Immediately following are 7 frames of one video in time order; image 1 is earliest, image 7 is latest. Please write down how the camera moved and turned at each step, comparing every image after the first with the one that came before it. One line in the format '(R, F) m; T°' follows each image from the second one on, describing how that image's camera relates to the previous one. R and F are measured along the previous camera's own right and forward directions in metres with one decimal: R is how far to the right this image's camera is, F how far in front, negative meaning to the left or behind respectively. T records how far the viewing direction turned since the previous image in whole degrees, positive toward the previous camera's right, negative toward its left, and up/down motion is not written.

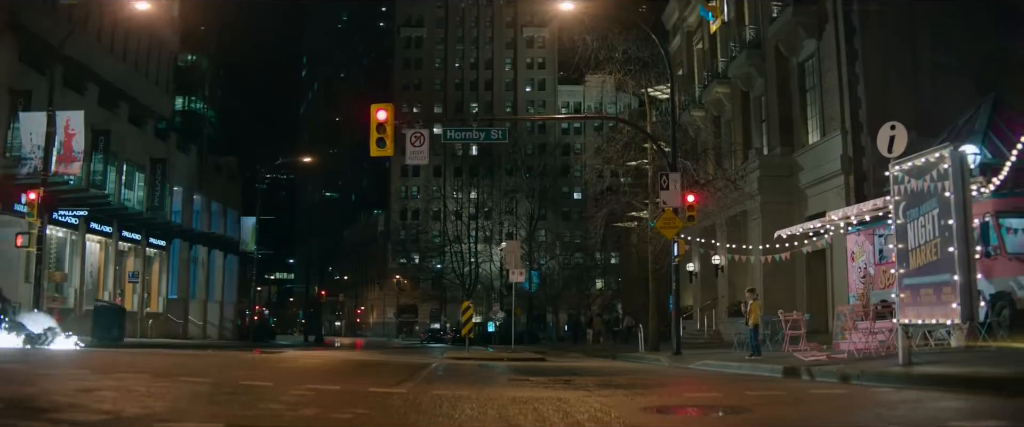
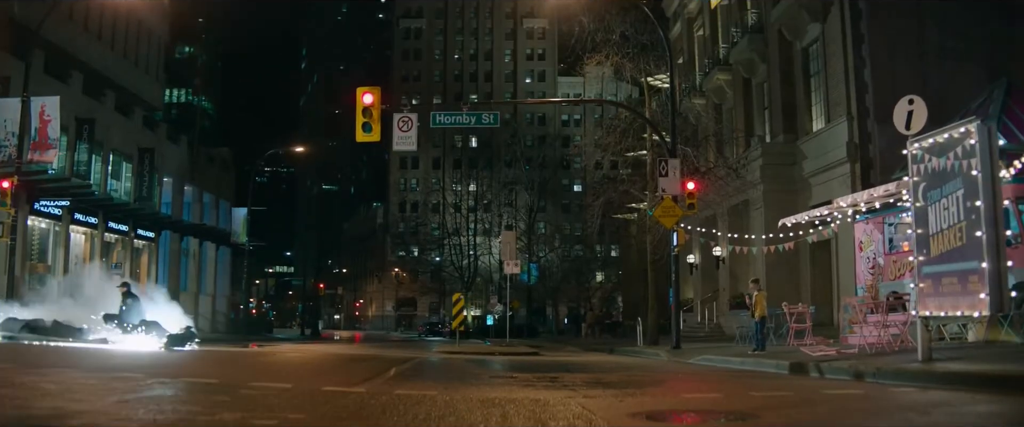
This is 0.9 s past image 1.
(+0.2, +0.9) m; 0°
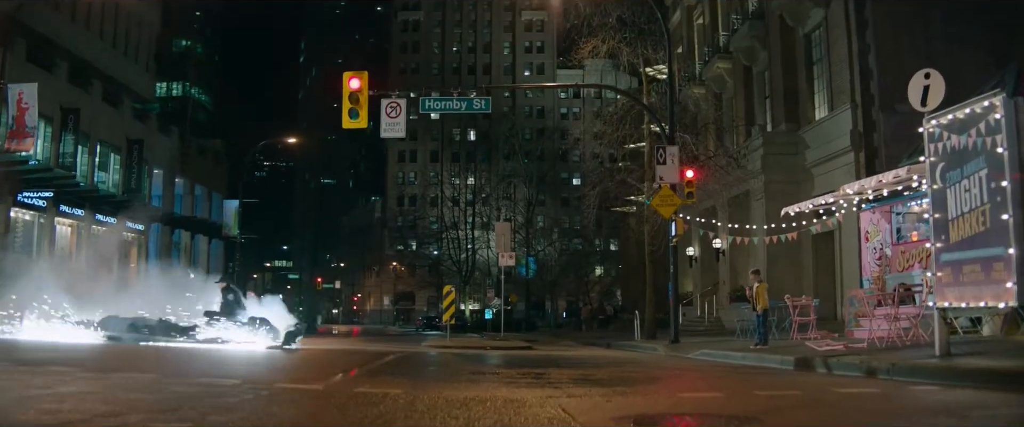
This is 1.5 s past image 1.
(+0.2, +0.8) m; 0°
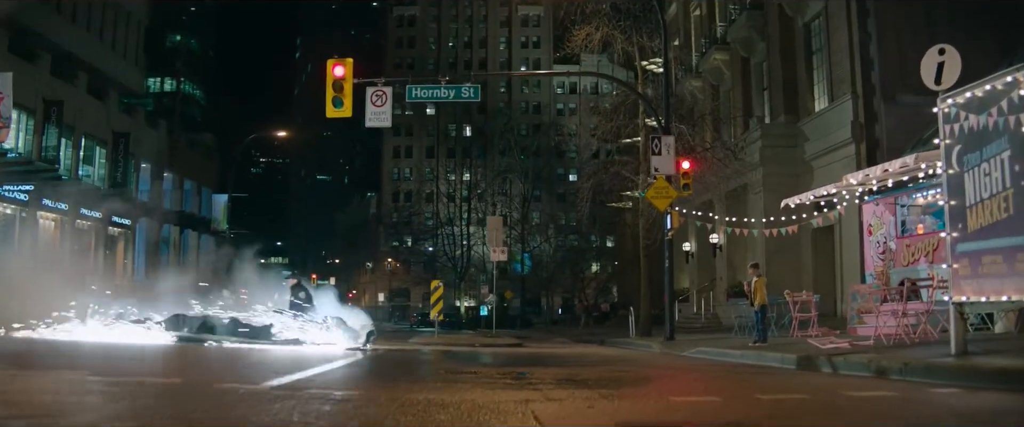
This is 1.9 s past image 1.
(+0.2, +0.7) m; 0°
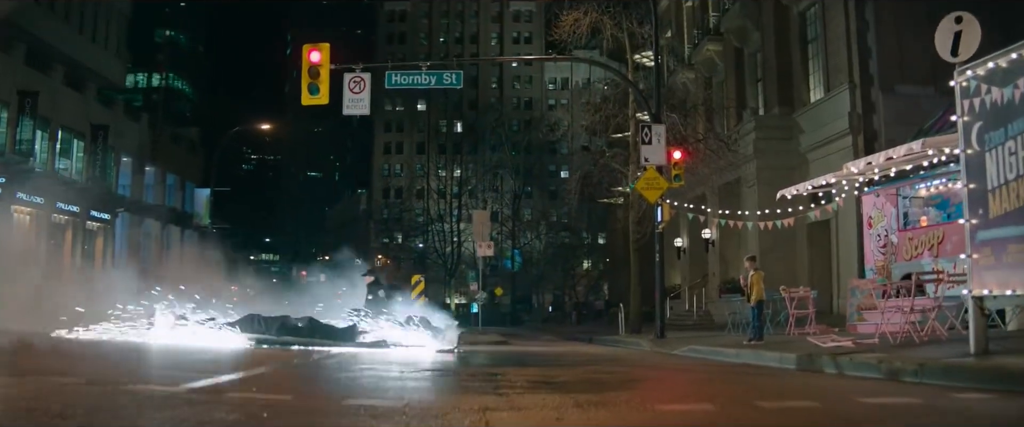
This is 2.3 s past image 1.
(+0.2, +0.8) m; +1°
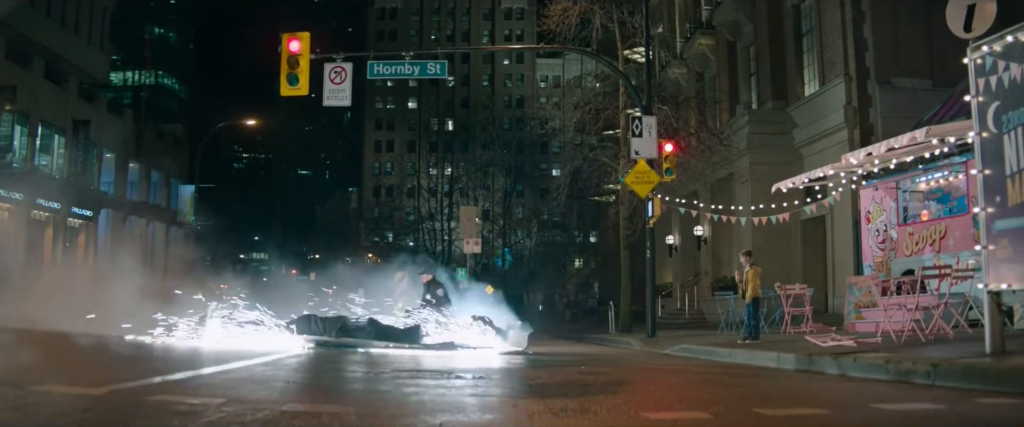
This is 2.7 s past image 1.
(+0.1, +0.6) m; +1°
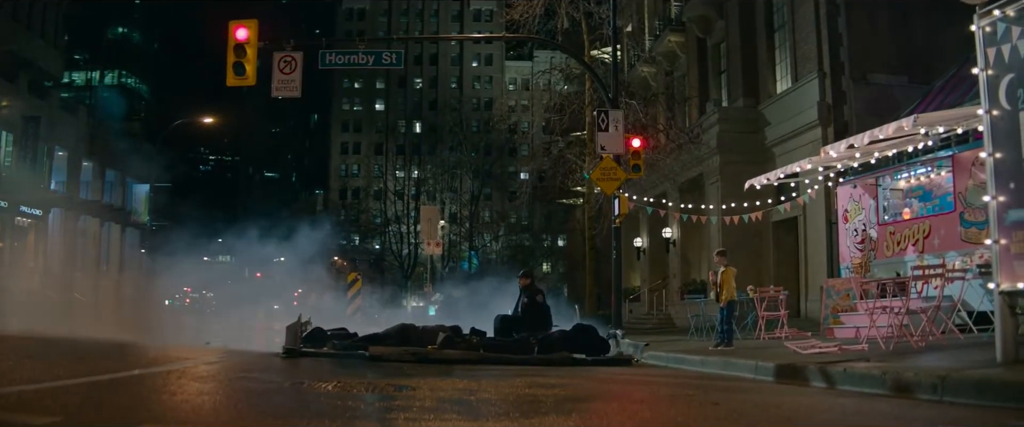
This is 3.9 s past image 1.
(+0.2, +1.0) m; +2°
